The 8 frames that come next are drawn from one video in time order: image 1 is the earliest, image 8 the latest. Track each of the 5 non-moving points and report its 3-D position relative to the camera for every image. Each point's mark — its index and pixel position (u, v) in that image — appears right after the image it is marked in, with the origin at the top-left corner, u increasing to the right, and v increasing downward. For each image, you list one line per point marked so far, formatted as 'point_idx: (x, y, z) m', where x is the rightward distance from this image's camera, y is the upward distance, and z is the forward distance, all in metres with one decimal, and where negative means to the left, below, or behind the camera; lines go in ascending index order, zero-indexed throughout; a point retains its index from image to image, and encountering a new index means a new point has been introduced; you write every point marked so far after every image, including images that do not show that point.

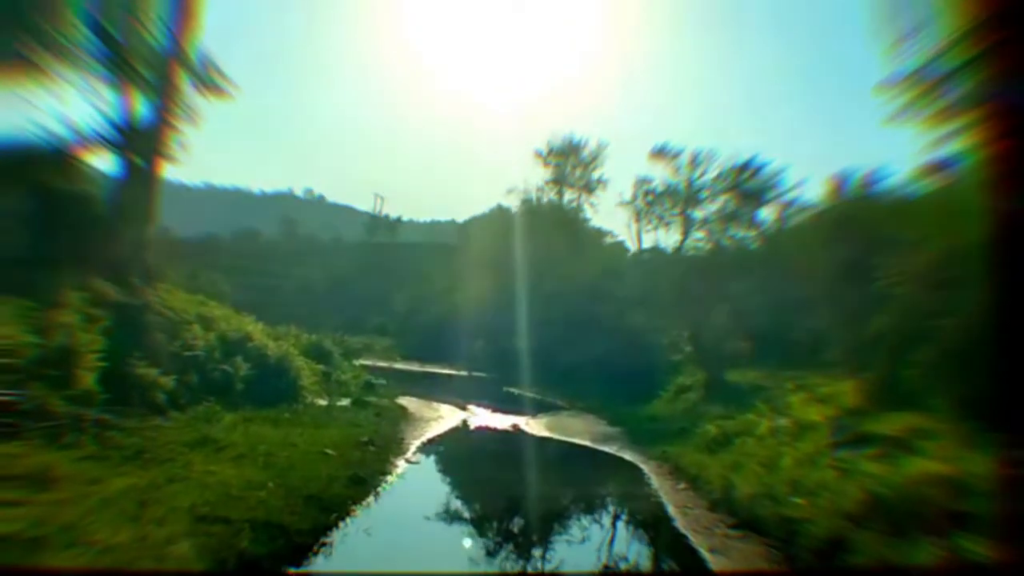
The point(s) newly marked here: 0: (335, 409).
0: (-3.1, -2.1, +19.8) m
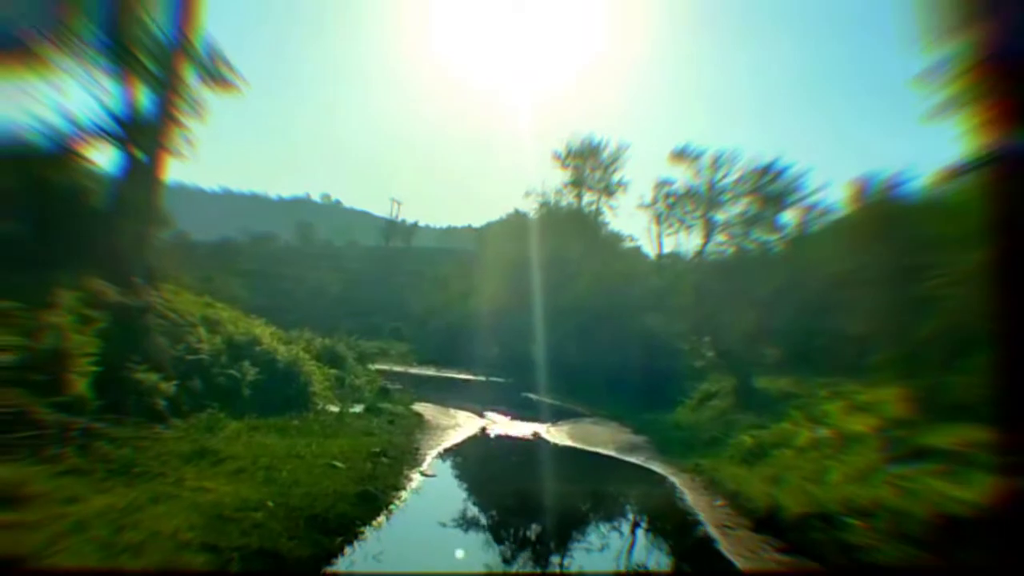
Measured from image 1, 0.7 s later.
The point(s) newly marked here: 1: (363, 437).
0: (-2.7, -2.1, +18.8) m
1: (-2.1, -2.1, +15.6) m
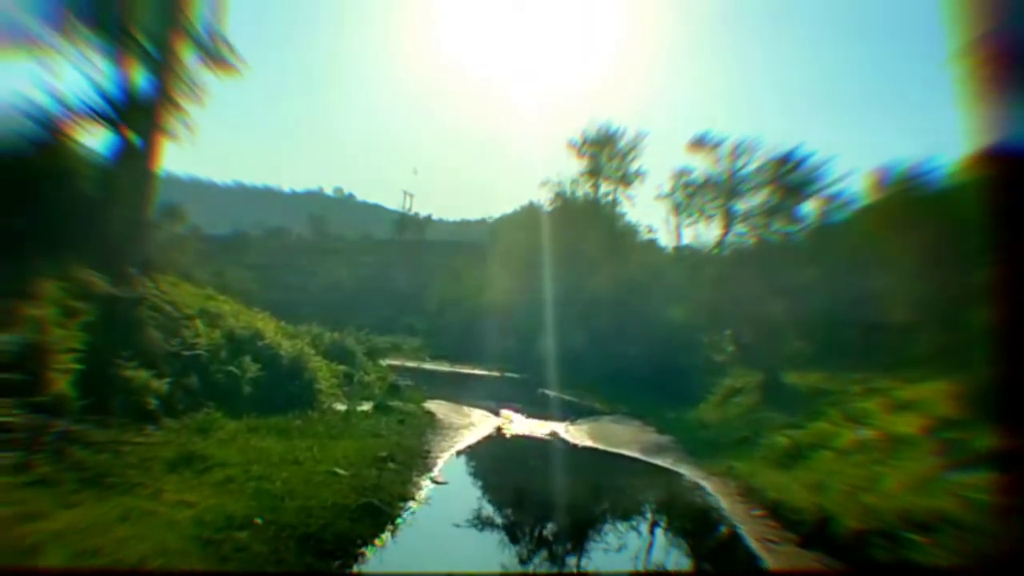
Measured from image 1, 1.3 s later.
0: (-2.5, -2.0, +17.7) m
1: (-1.8, -1.9, +14.5) m
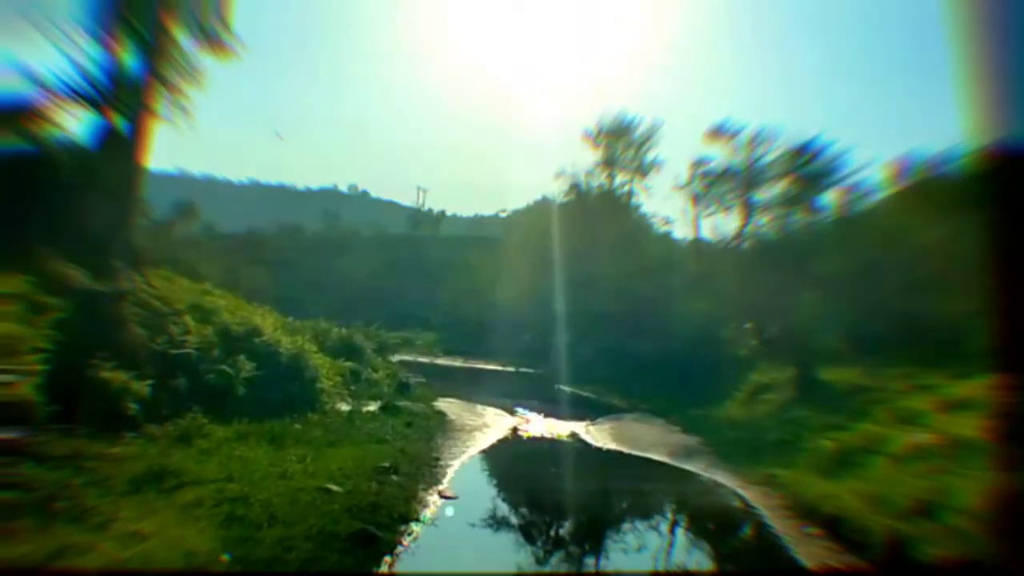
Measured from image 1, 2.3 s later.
0: (-2.2, -1.9, +16.3) m
1: (-1.6, -1.8, +13.1) m
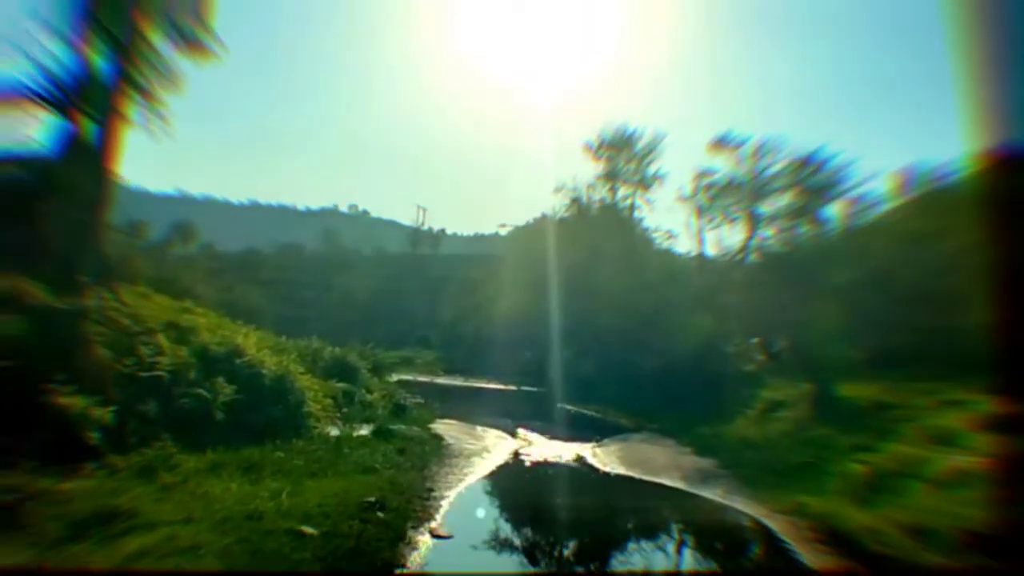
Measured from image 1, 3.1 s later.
0: (-2.2, -2.1, +15.1) m
1: (-1.6, -2.0, +11.9) m
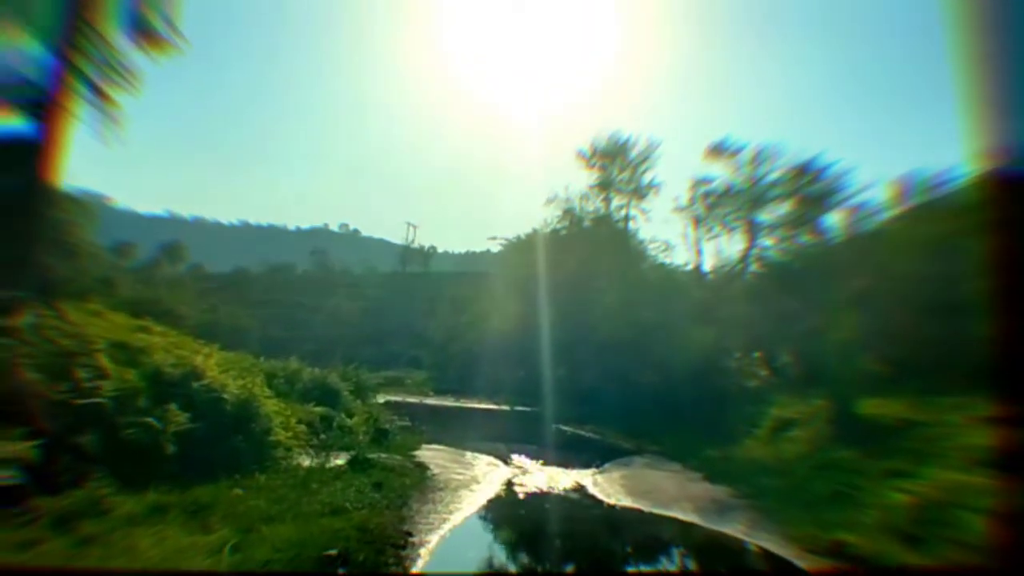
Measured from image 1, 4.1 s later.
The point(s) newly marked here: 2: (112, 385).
0: (-2.3, -2.2, +13.4) m
1: (-1.7, -2.1, +10.2) m
2: (-4.5, -1.1, +12.5) m
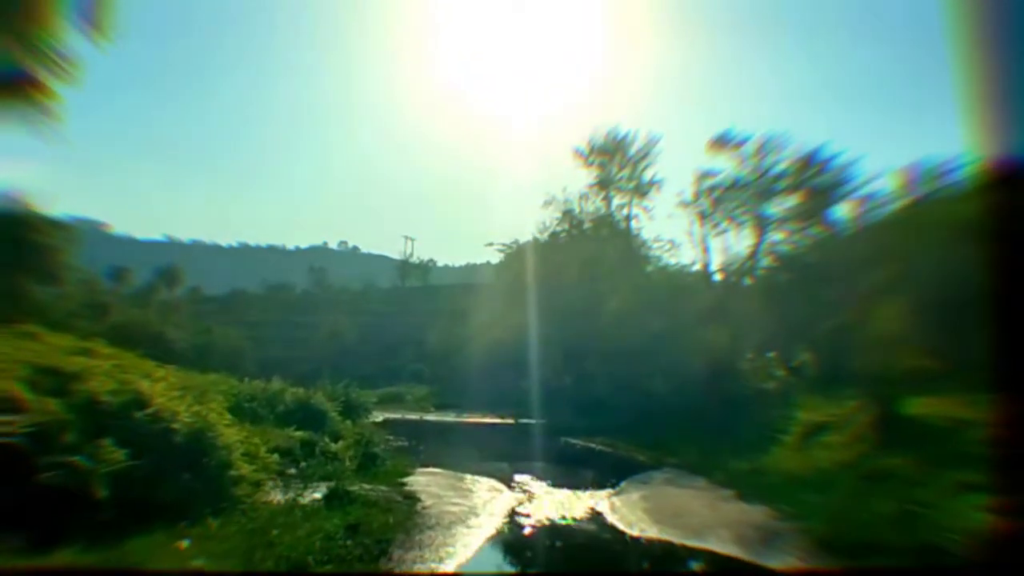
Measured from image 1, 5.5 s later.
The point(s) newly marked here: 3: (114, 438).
0: (-2.3, -2.3, +11.2) m
1: (-1.7, -2.1, +8.0) m
2: (-4.5, -1.2, +10.4) m
3: (-4.0, -1.5, +11.4) m
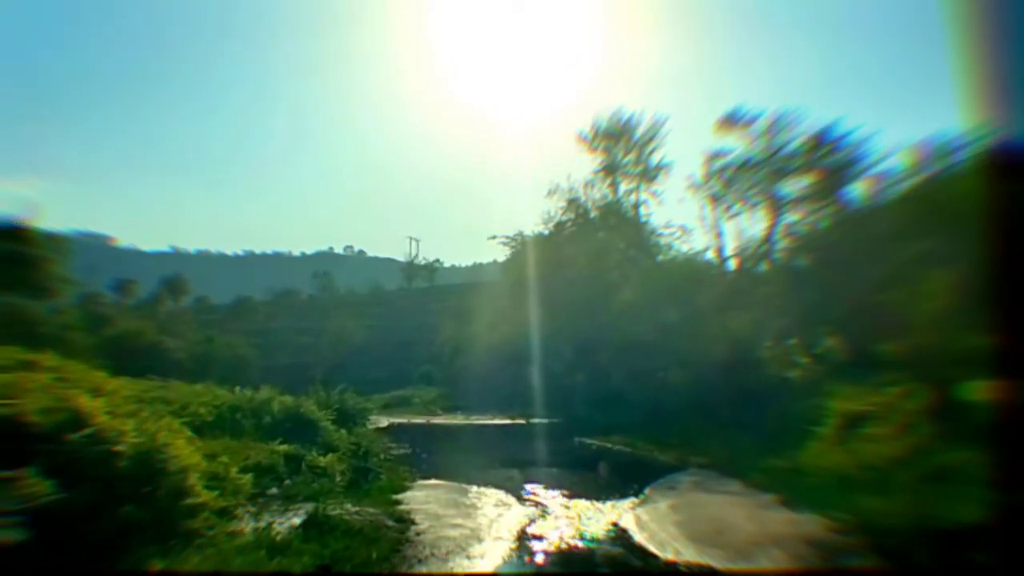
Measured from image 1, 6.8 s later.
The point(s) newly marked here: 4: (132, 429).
0: (-2.2, -2.2, +9.3) m
1: (-1.6, -2.0, +6.1) m
2: (-4.4, -1.2, +8.5) m
3: (-4.0, -1.5, +9.4) m
4: (-3.7, -1.4, +11.1) m
